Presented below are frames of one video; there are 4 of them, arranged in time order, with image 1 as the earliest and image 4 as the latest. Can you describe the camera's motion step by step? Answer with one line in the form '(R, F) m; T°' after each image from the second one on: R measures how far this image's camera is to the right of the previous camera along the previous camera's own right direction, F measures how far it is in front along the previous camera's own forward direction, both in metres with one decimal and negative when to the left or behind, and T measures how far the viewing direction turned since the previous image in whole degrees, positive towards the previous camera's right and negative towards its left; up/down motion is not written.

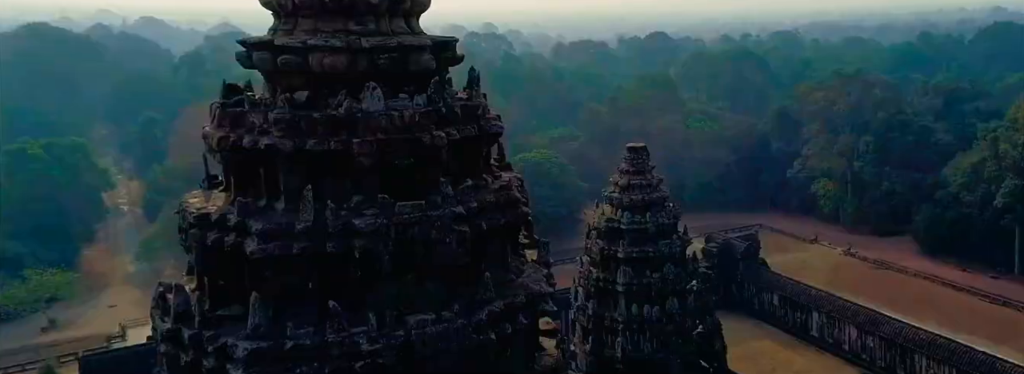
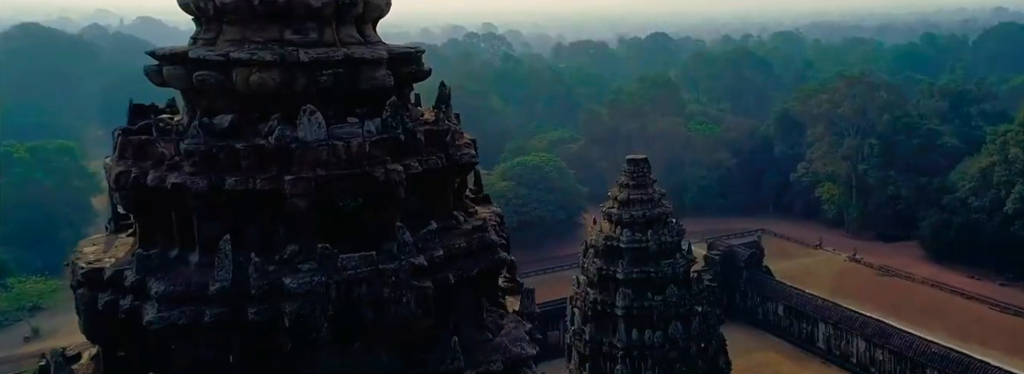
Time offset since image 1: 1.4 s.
(+0.1, +0.8) m; 0°
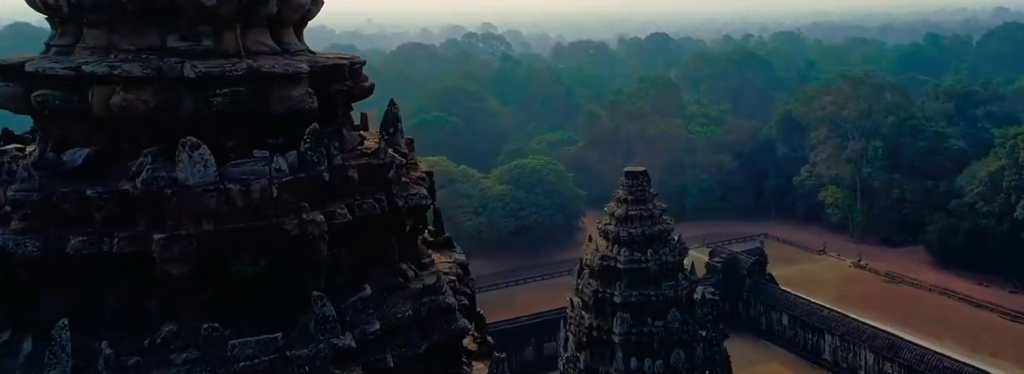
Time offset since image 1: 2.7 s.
(+0.1, +0.9) m; 0°
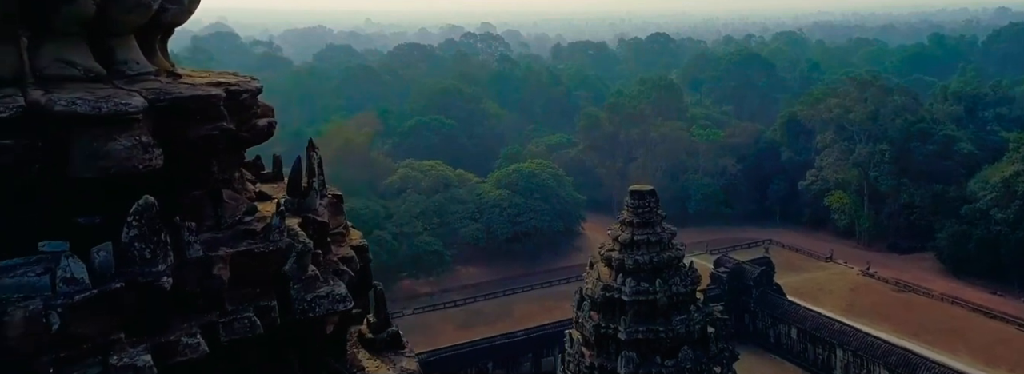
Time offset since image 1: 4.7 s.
(+0.1, +1.1) m; 0°
